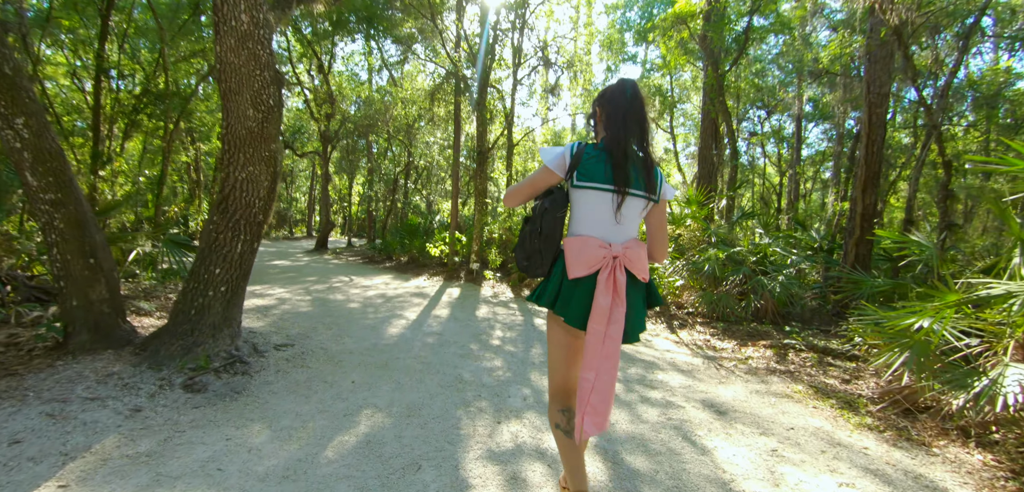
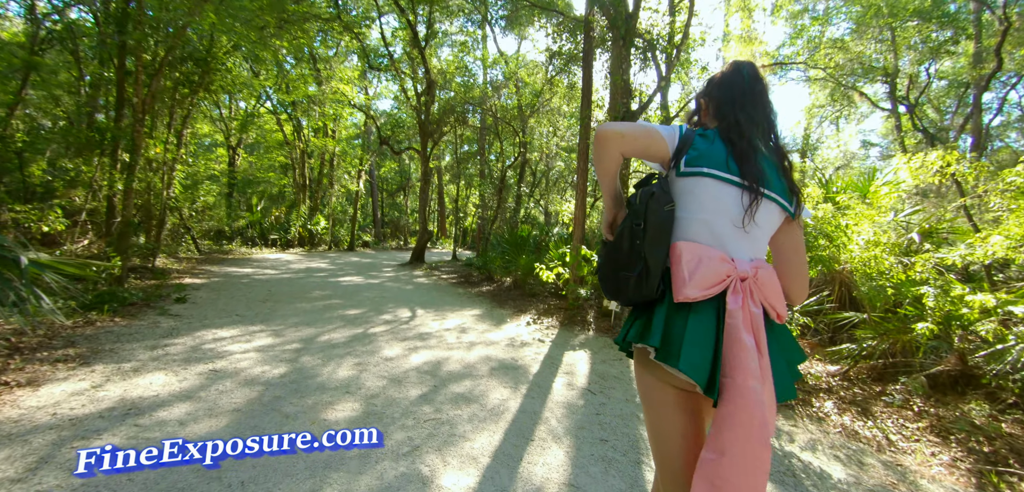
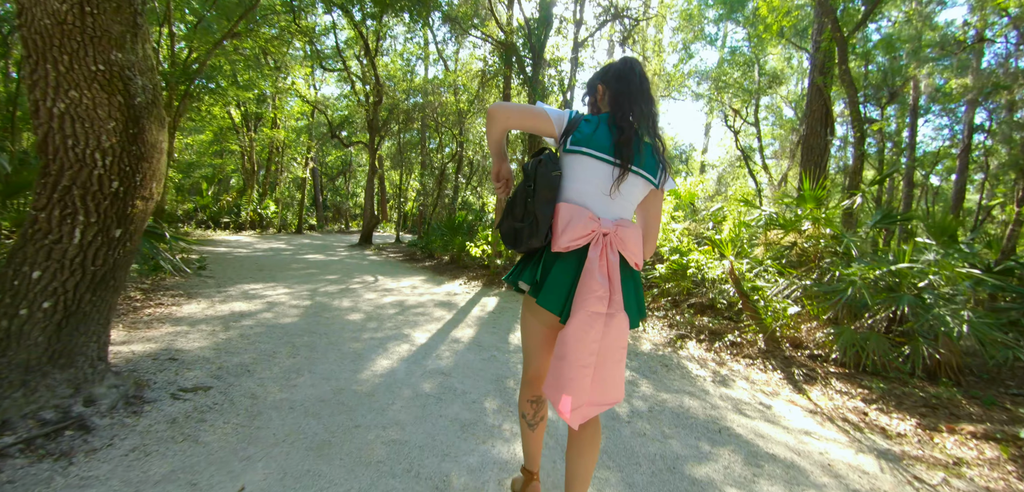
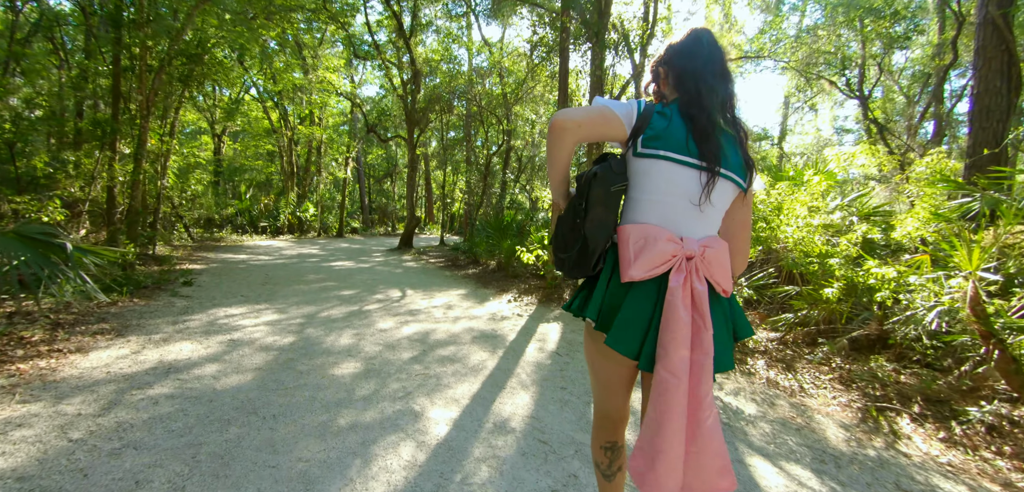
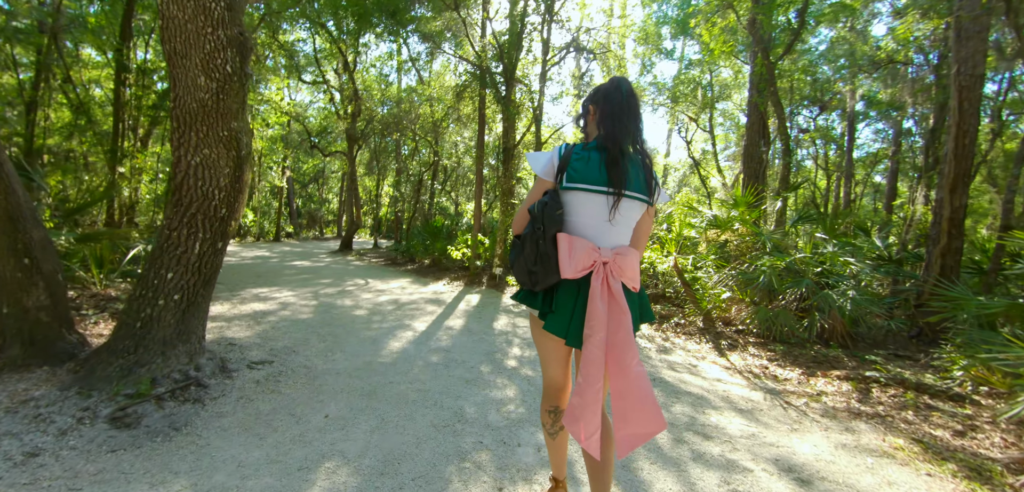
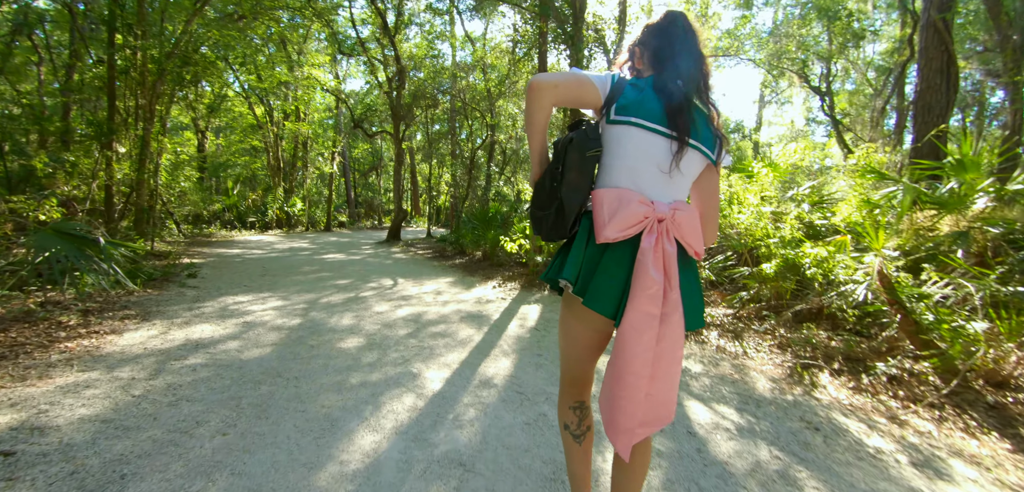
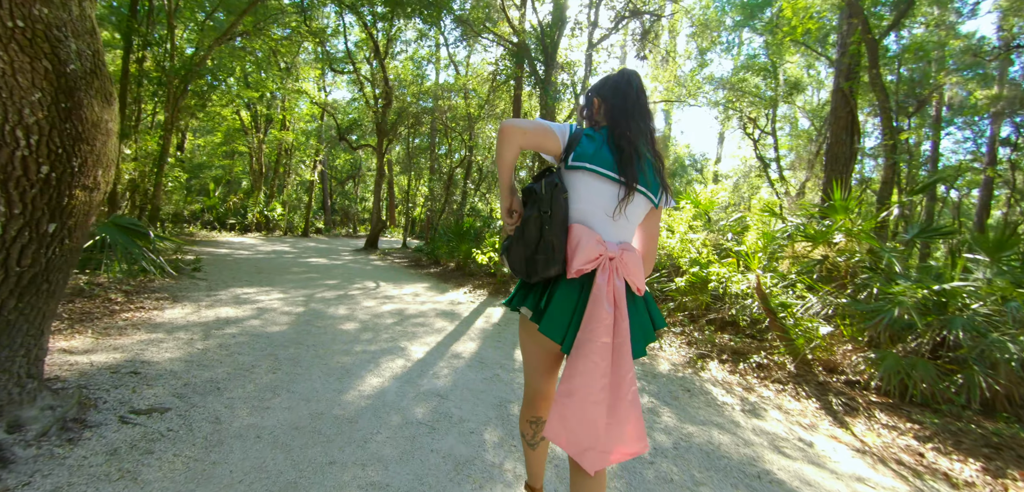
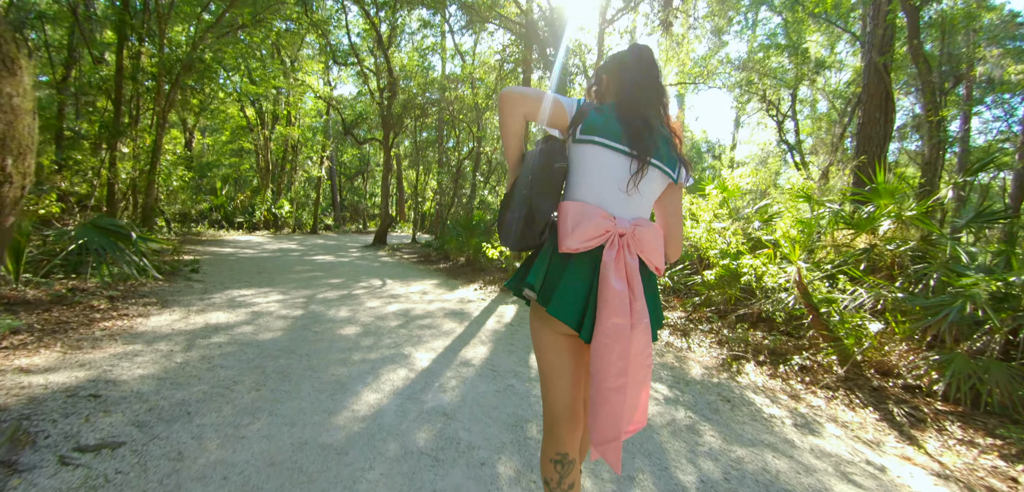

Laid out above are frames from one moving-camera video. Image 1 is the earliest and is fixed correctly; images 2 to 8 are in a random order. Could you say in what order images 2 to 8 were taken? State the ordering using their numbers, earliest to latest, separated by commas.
5, 3, 7, 8, 6, 4, 2
